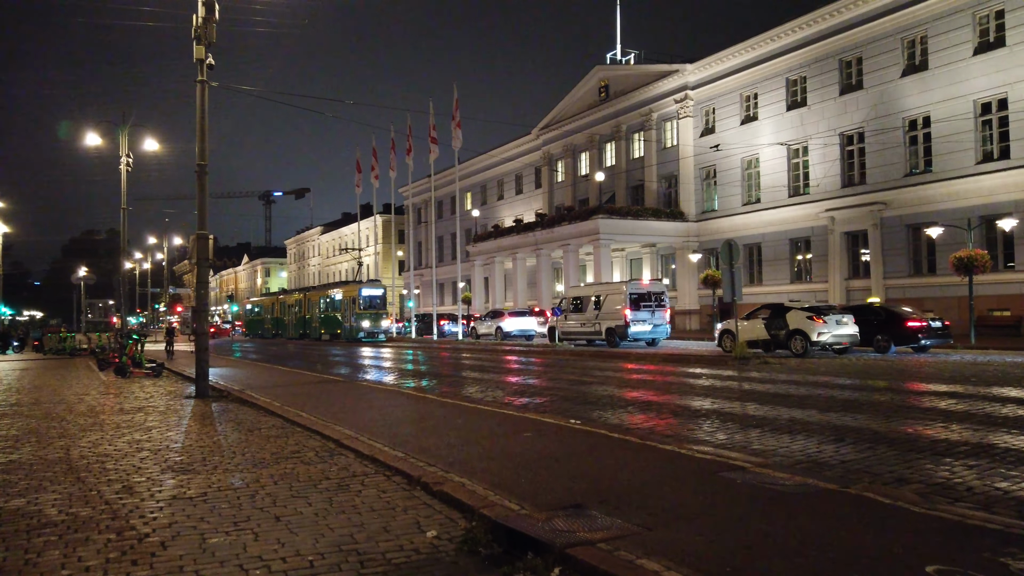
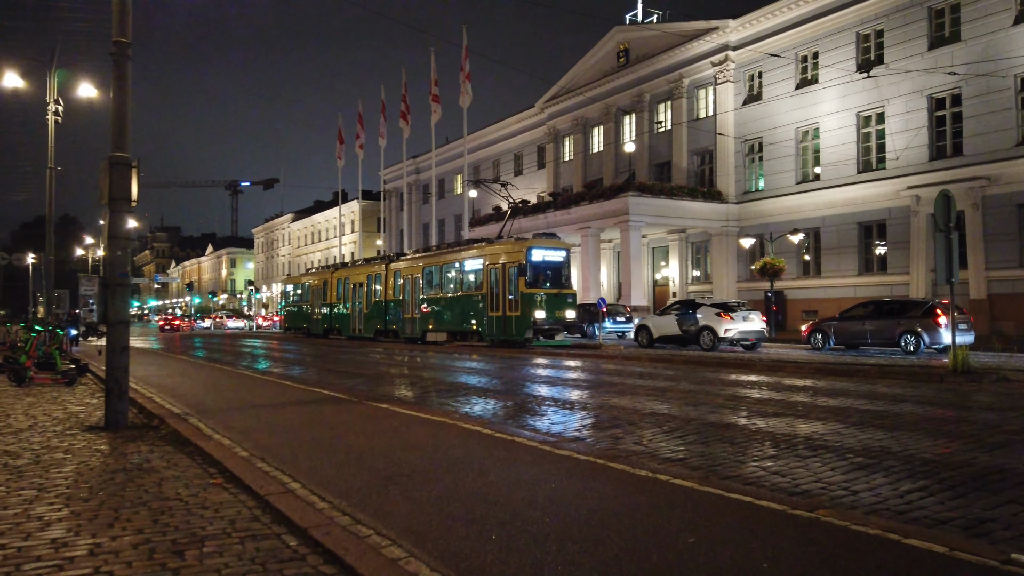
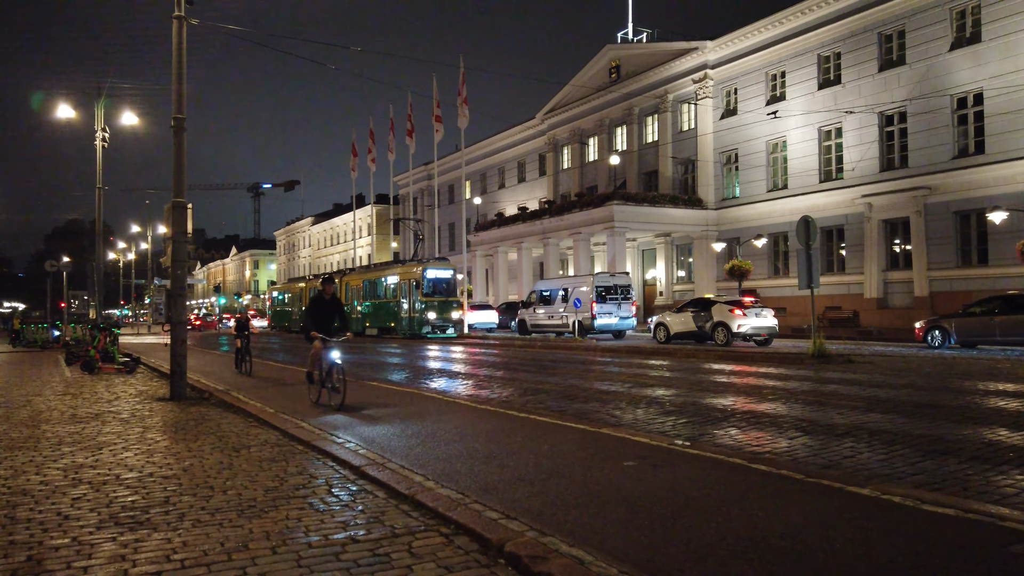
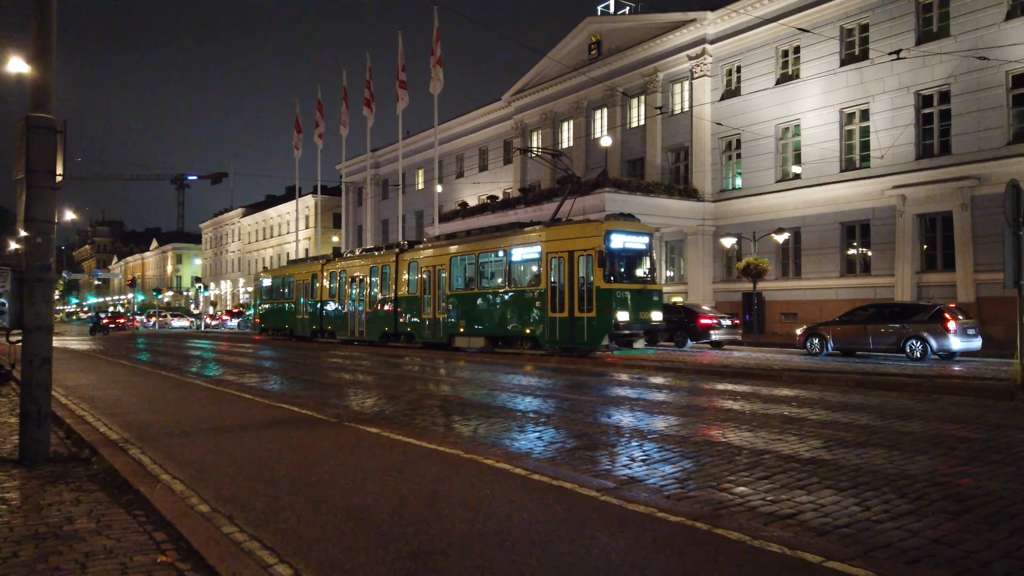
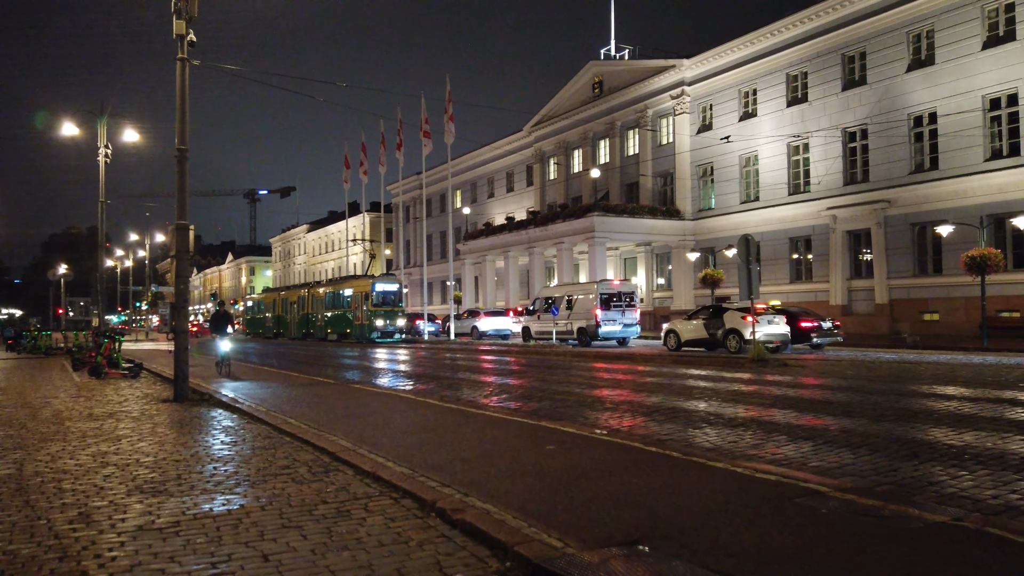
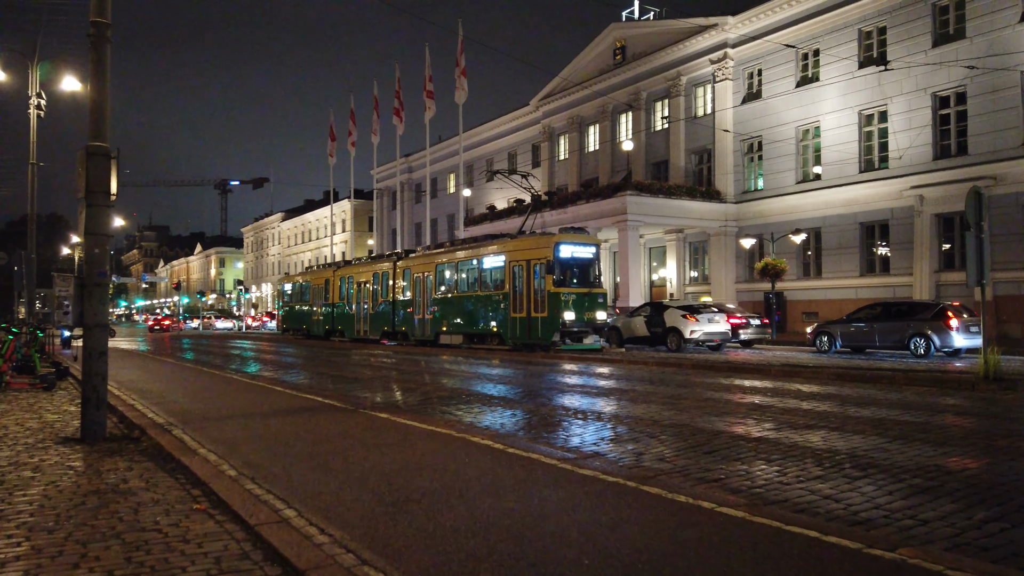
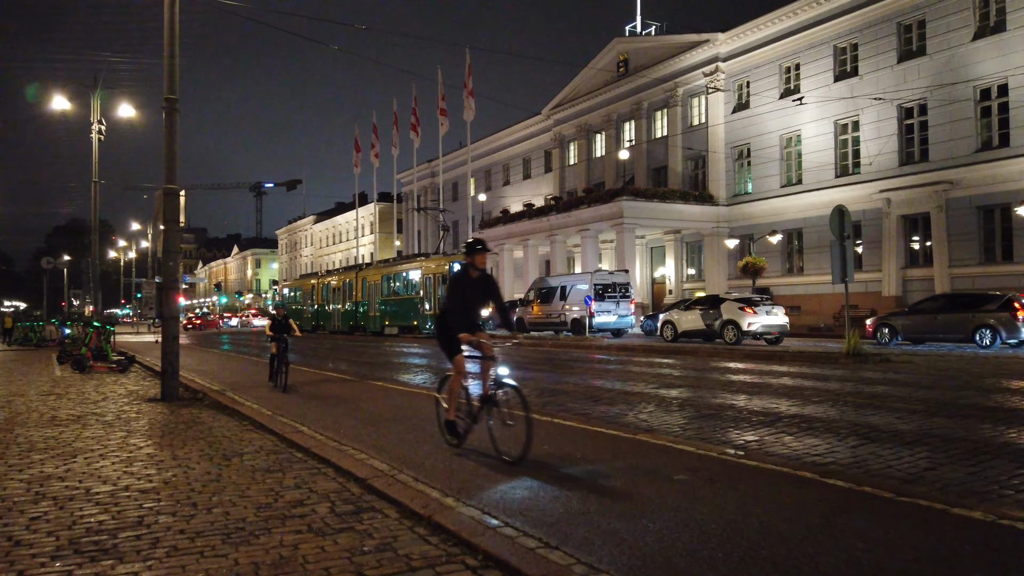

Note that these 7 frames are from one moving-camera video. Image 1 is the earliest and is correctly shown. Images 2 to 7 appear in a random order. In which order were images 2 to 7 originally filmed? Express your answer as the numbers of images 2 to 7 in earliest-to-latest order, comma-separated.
5, 3, 7, 2, 6, 4
